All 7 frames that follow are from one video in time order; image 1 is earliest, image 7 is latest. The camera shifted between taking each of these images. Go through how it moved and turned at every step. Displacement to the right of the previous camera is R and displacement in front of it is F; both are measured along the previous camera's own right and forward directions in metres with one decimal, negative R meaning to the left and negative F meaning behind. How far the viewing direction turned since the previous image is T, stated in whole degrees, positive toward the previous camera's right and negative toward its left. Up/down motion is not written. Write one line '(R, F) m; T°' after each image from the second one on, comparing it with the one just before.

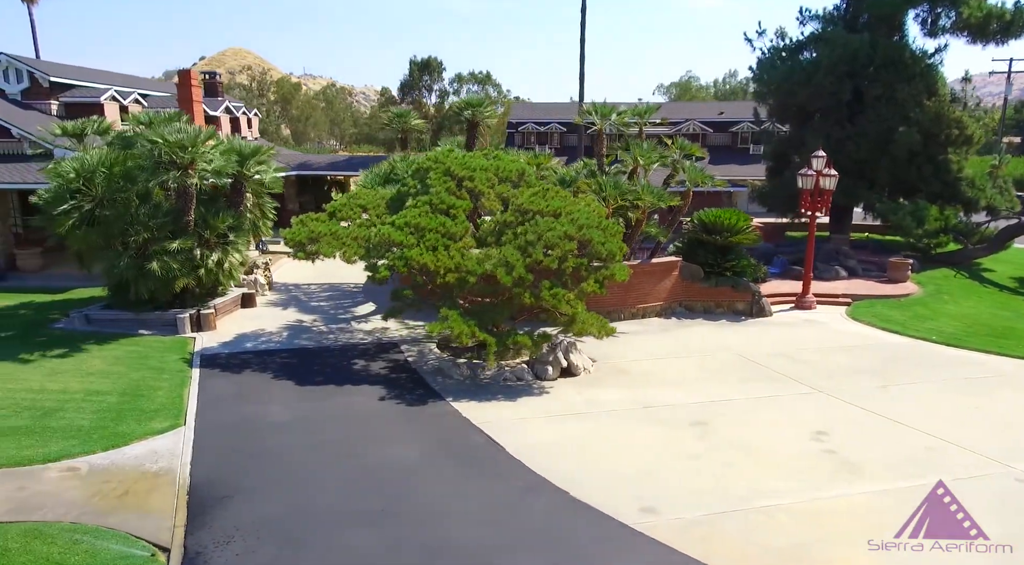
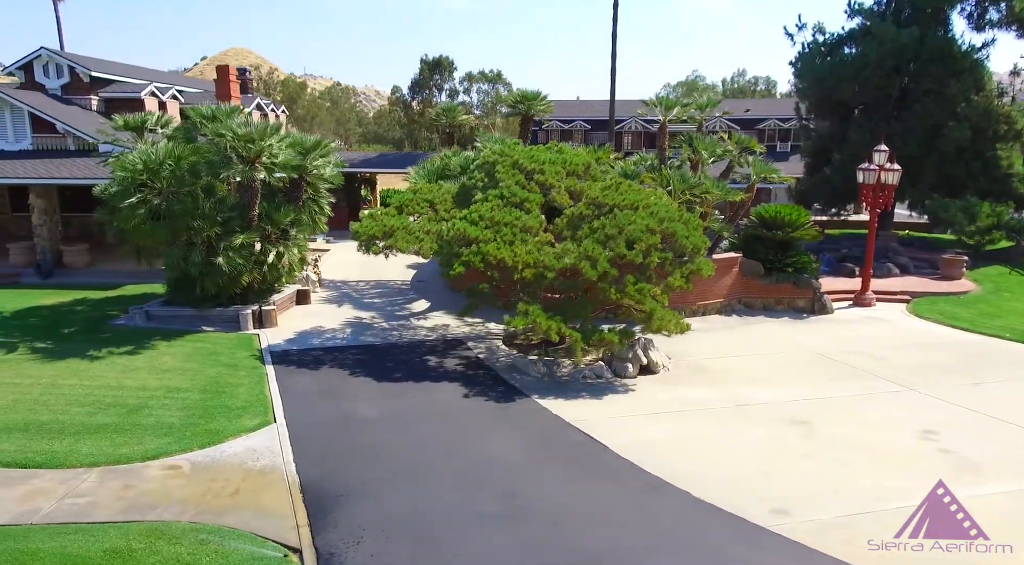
(-1.2, +0.2) m; 0°
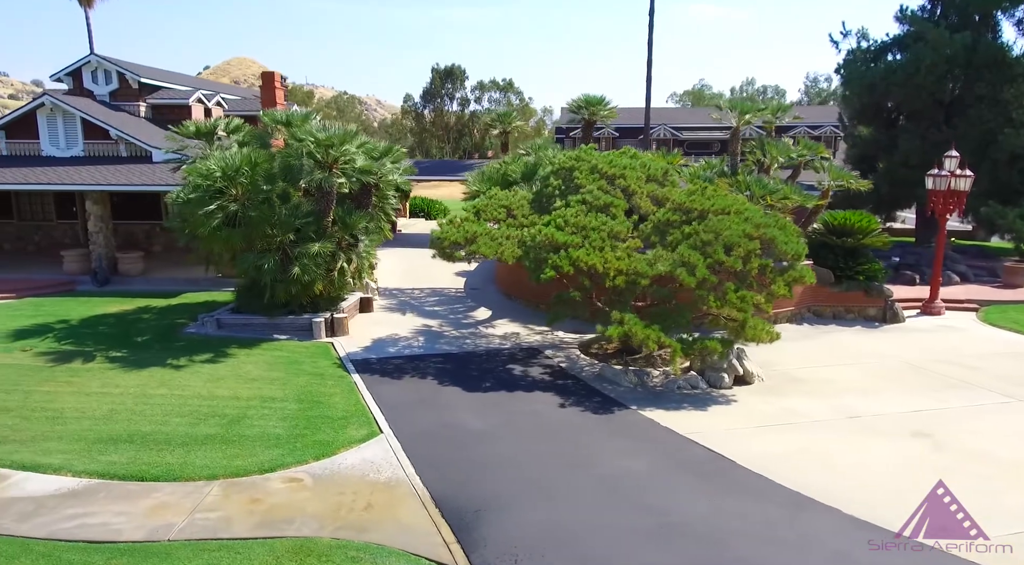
(-1.4, +0.2) m; 0°
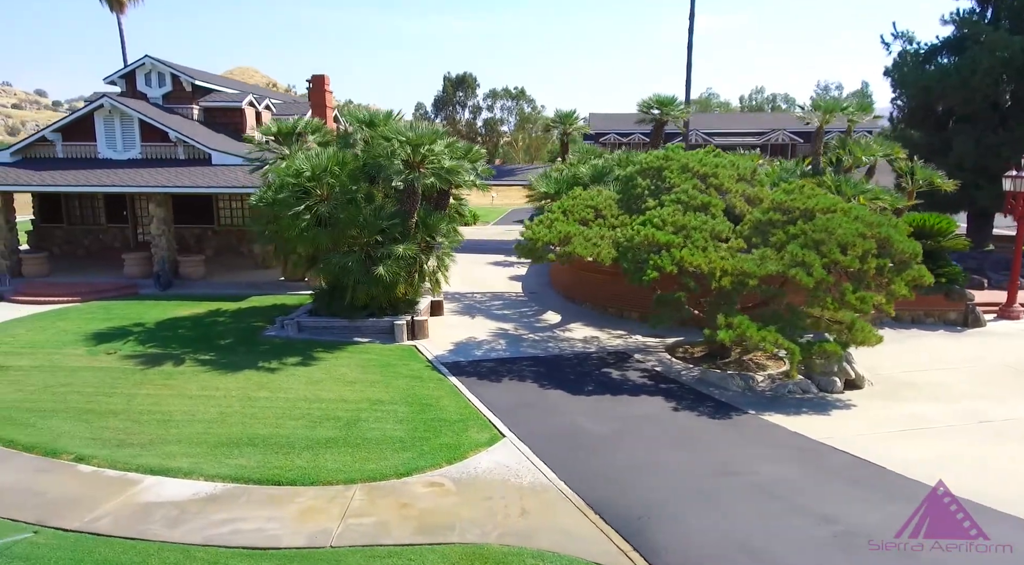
(-1.5, +0.2) m; 0°
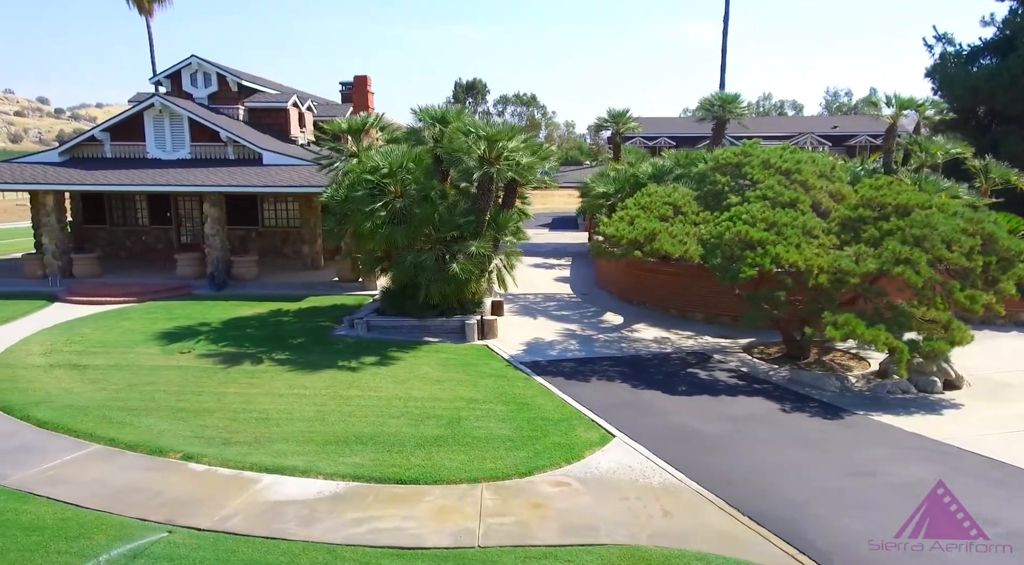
(-1.3, +0.2) m; 0°
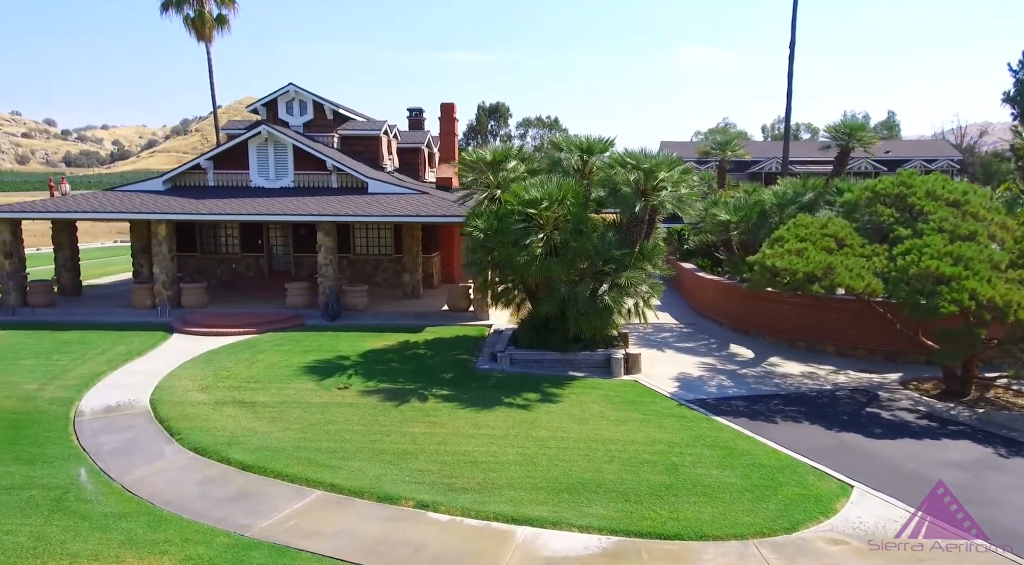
(-2.5, +0.2) m; -1°
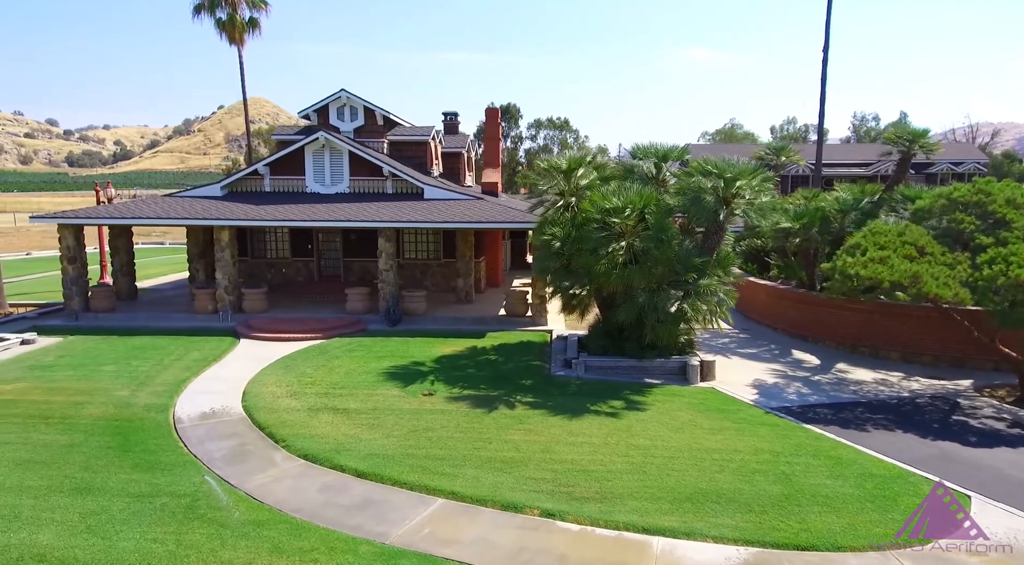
(-1.3, -0.1) m; 0°
